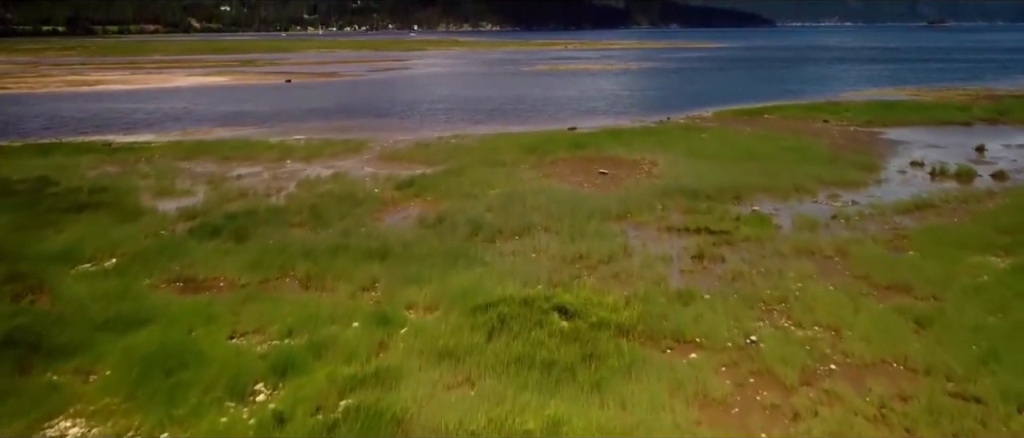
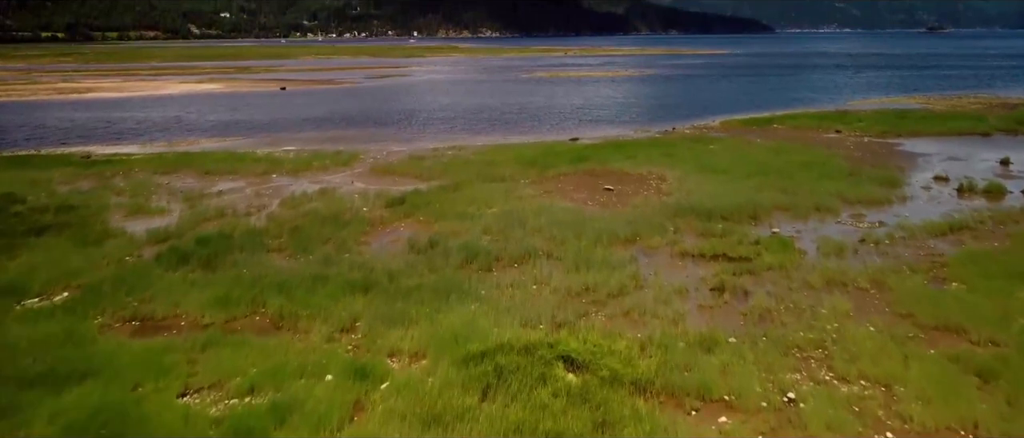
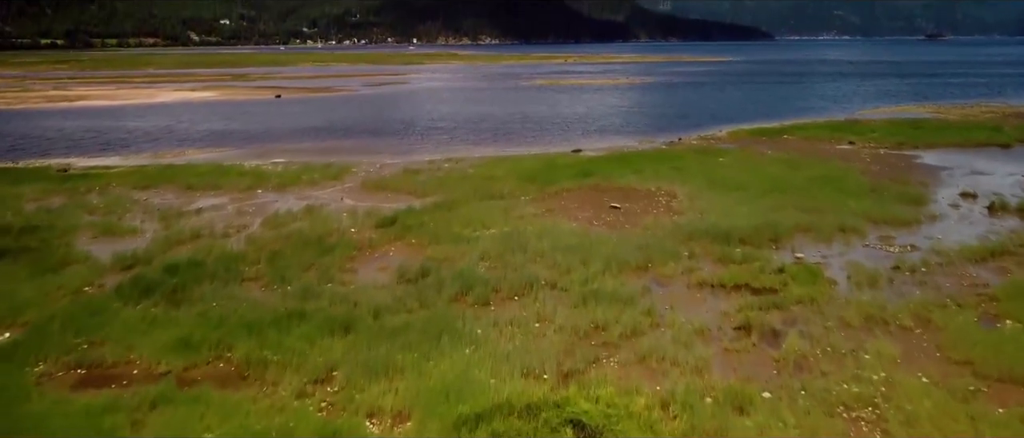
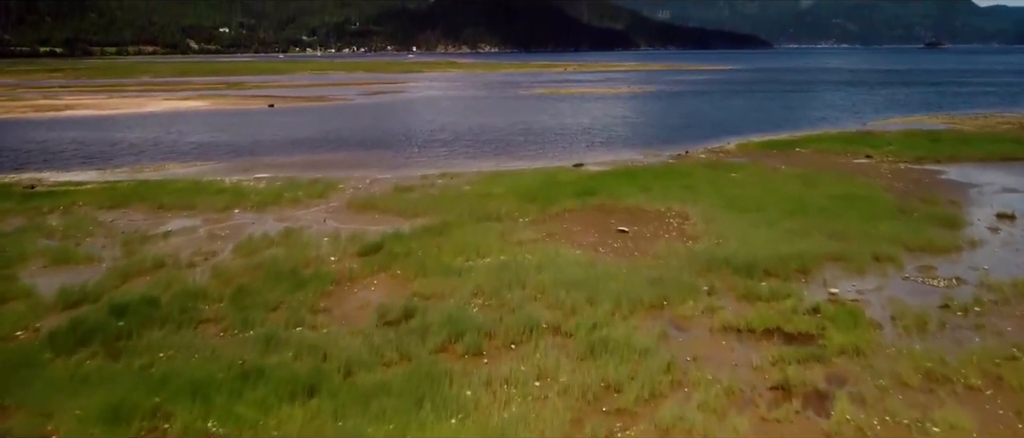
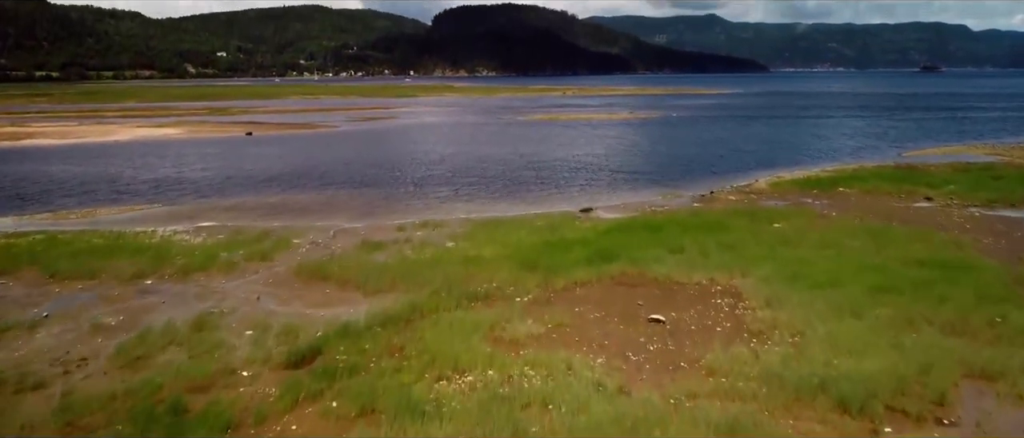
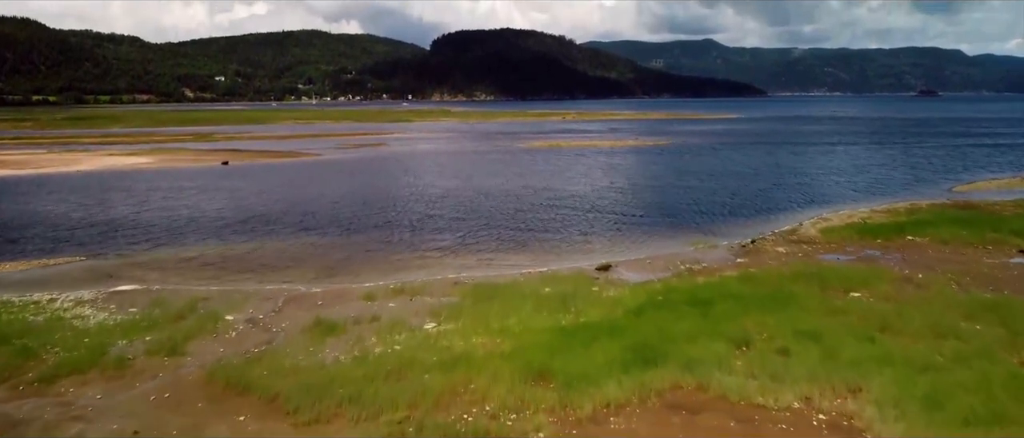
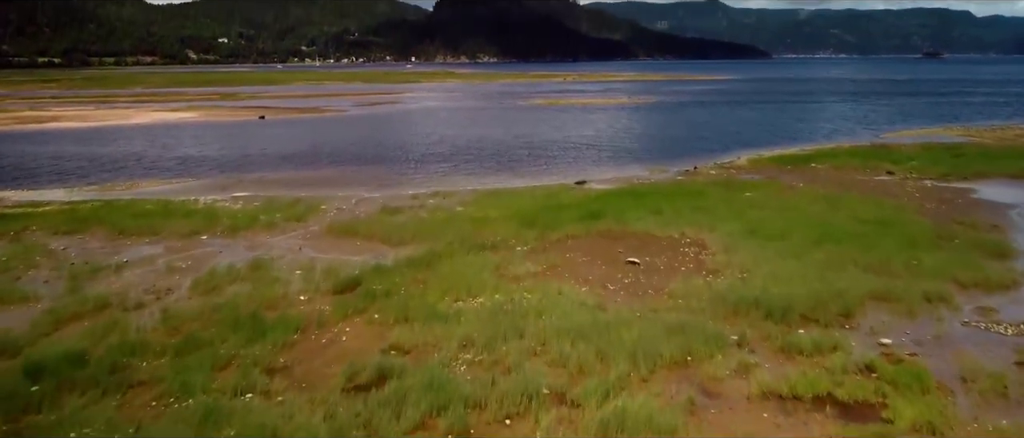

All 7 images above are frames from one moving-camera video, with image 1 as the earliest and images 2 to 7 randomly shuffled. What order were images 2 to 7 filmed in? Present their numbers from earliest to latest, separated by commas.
2, 3, 4, 7, 5, 6
